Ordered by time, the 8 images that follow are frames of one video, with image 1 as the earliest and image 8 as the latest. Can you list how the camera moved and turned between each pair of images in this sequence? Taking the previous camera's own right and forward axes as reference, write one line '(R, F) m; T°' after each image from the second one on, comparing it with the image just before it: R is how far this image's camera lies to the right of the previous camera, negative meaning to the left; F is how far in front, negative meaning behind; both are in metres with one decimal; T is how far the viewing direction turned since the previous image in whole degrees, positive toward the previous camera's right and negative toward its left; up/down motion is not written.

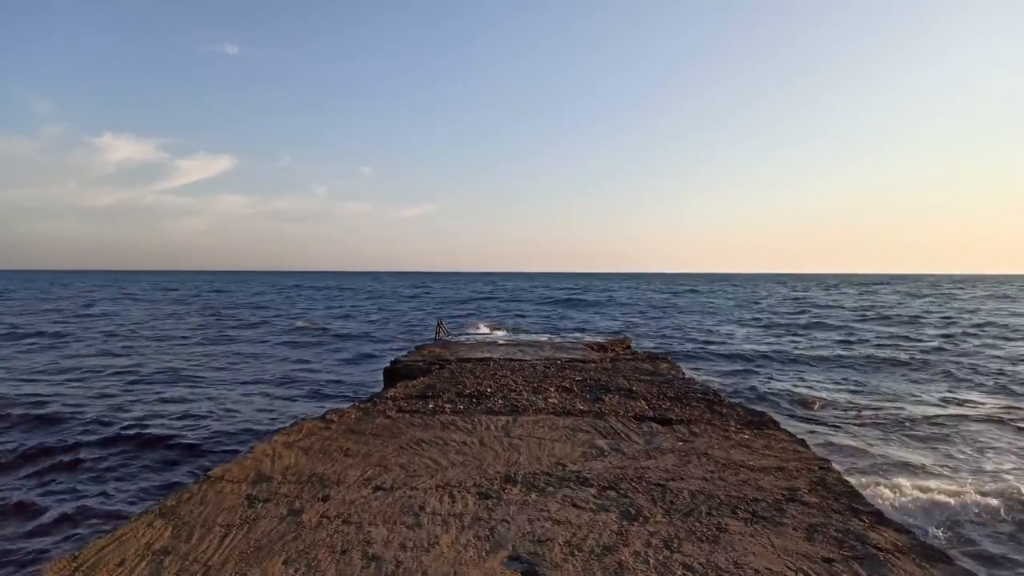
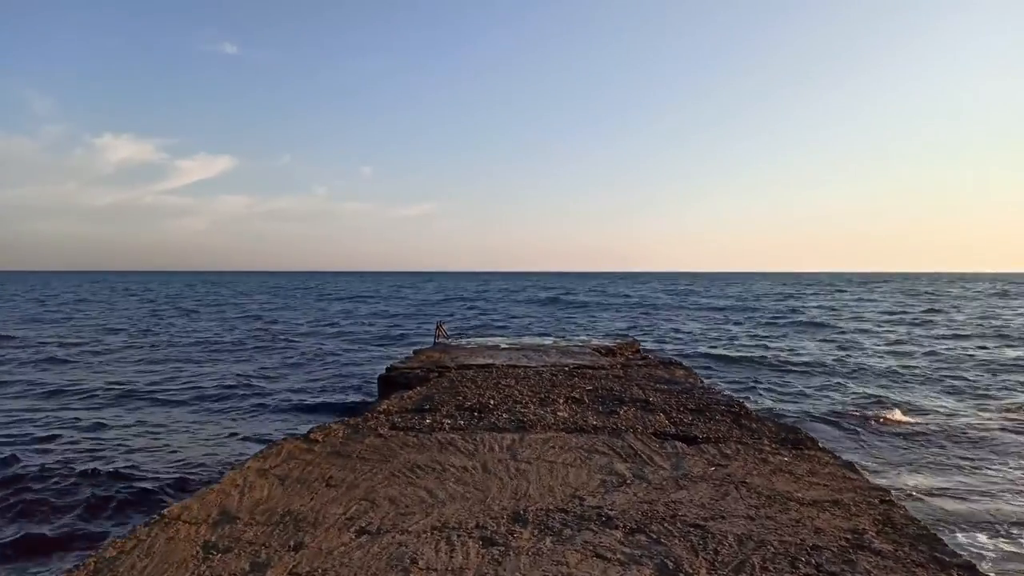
(-0.1, +0.7) m; 0°
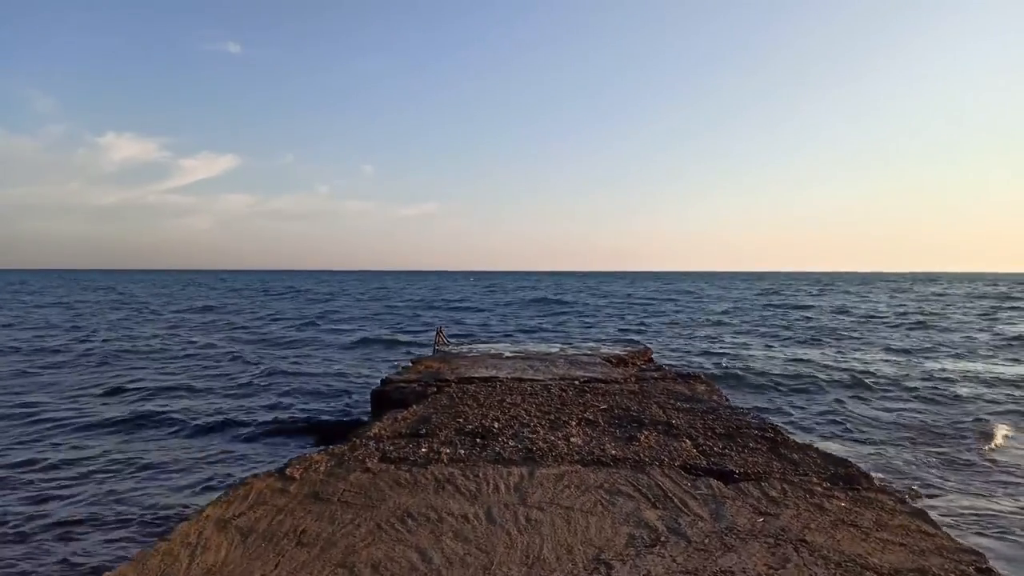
(-0.1, +0.8) m; 0°
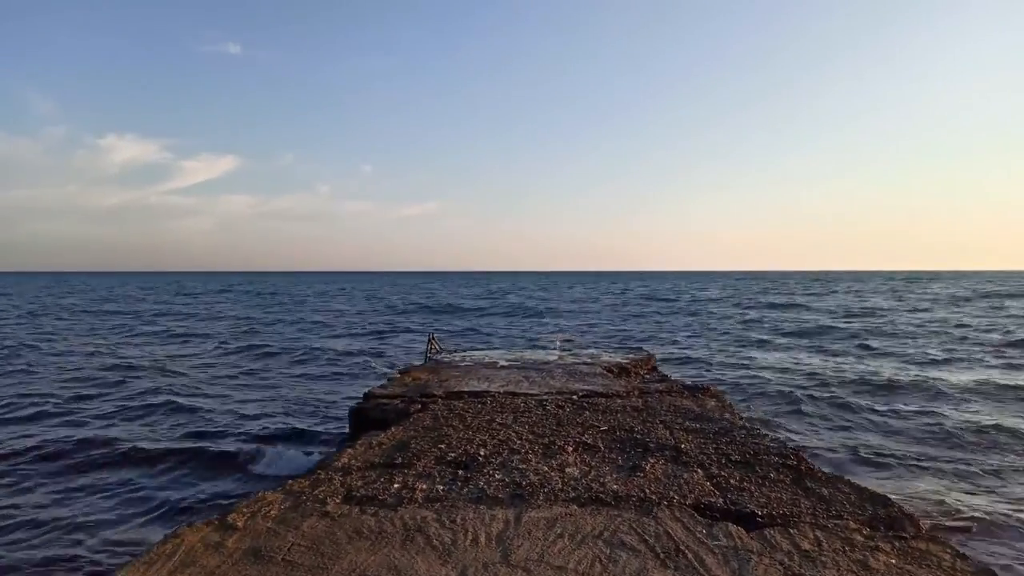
(+0.2, +0.8) m; 0°
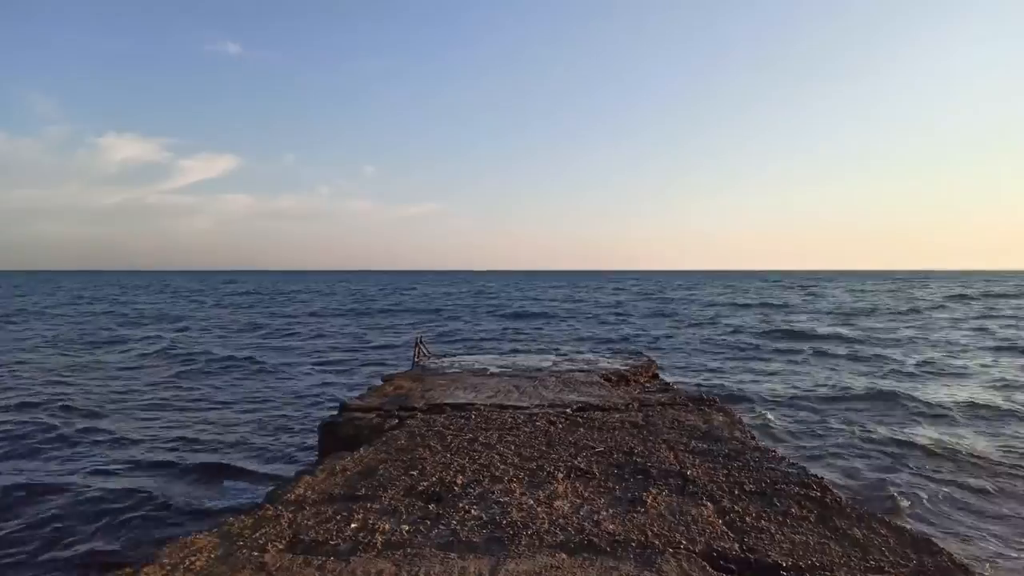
(+0.2, +0.8) m; 0°
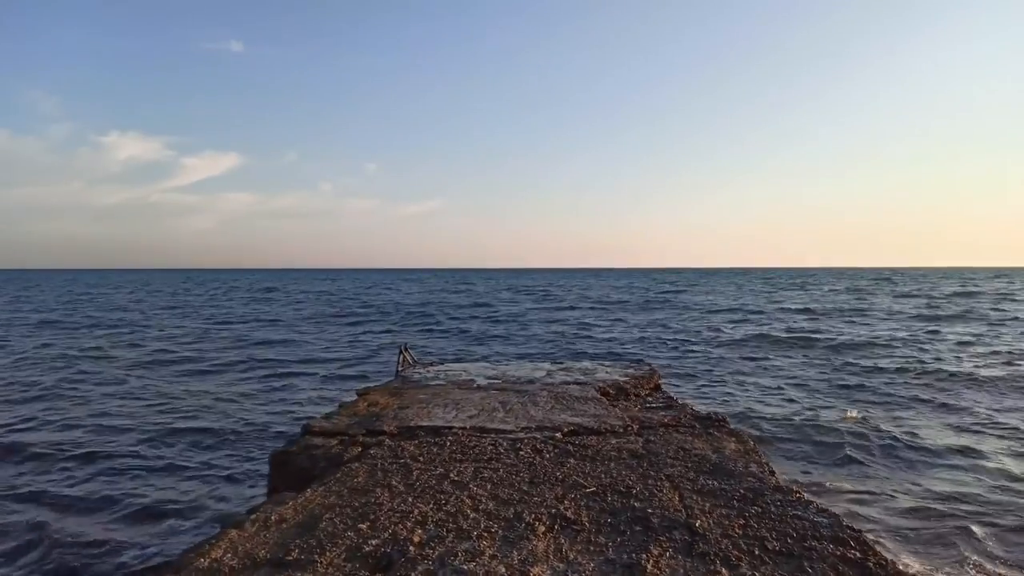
(+0.3, +1.0) m; 0°
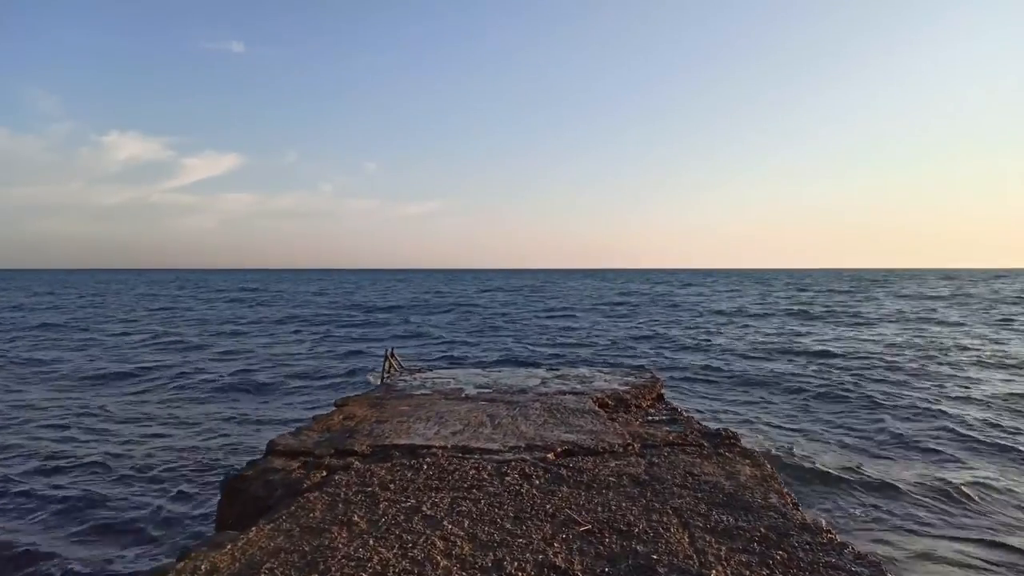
(+0.2, +0.8) m; 0°
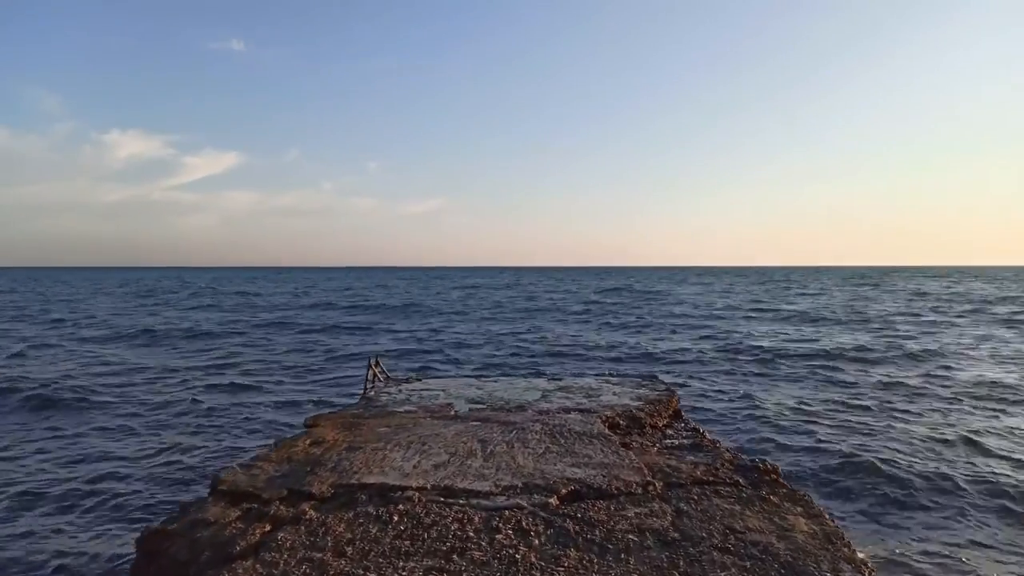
(+0.1, +1.2) m; 0°
